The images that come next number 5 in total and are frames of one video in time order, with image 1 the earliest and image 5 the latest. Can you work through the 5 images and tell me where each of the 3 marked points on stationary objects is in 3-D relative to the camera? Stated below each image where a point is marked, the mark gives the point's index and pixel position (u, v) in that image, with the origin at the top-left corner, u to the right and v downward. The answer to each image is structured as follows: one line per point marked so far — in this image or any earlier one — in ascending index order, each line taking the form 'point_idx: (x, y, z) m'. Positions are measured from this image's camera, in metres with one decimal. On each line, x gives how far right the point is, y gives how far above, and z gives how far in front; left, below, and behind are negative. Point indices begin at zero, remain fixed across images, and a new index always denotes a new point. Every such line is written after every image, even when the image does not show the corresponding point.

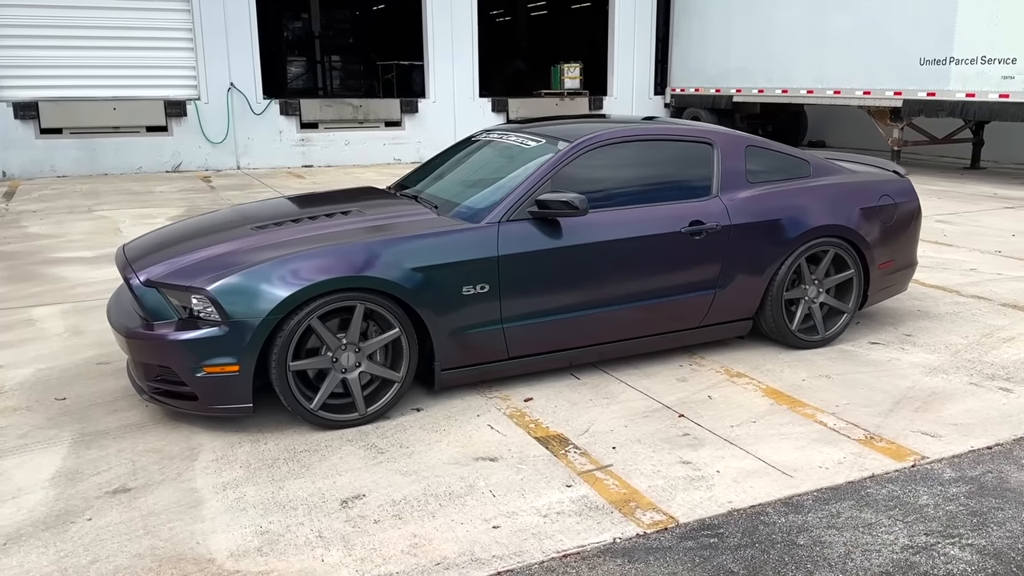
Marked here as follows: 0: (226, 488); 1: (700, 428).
0: (-1.1, -0.8, +3.4) m
1: (+0.8, -0.6, +3.9) m
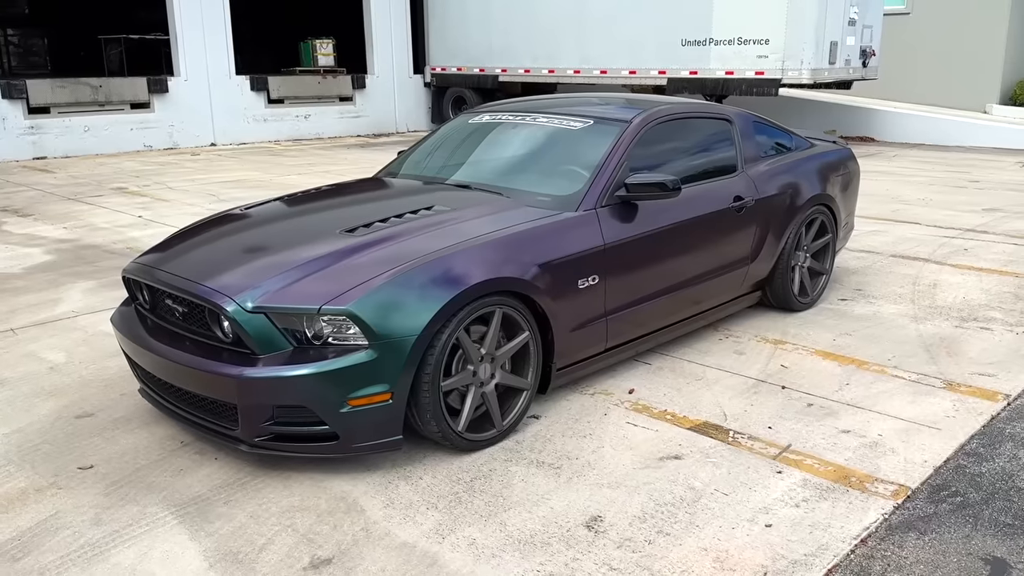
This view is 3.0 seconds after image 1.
0: (-0.2, -0.8, +2.9) m
1: (+1.4, -0.5, +4.0) m
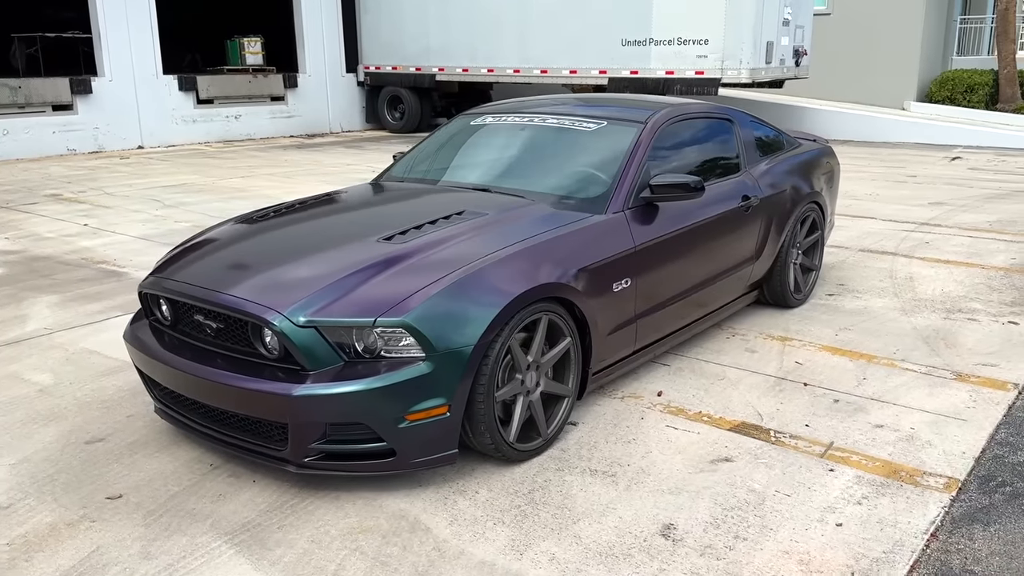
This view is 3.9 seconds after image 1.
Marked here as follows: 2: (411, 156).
0: (0.0, -0.8, +2.8) m
1: (+1.5, -0.5, +4.1) m
2: (-0.6, +0.7, +5.0) m
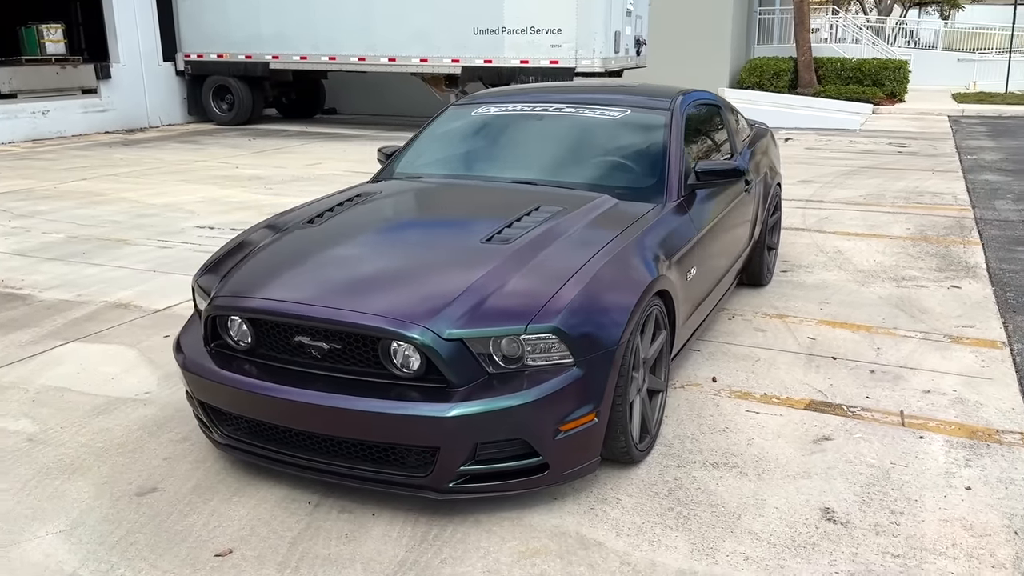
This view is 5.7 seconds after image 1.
0: (+0.6, -0.8, +2.7) m
1: (+1.7, -0.4, +4.3) m
2: (-0.6, +0.7, +4.7) m
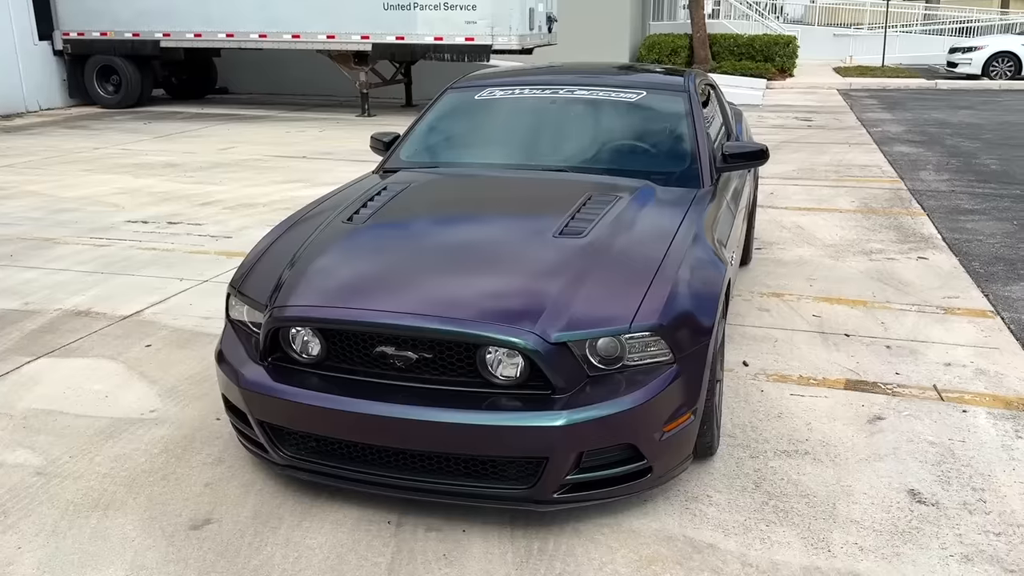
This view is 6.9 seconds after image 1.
0: (+0.9, -0.8, +2.7) m
1: (+1.8, -0.2, +4.4) m
2: (-0.6, +0.8, +4.5) m
